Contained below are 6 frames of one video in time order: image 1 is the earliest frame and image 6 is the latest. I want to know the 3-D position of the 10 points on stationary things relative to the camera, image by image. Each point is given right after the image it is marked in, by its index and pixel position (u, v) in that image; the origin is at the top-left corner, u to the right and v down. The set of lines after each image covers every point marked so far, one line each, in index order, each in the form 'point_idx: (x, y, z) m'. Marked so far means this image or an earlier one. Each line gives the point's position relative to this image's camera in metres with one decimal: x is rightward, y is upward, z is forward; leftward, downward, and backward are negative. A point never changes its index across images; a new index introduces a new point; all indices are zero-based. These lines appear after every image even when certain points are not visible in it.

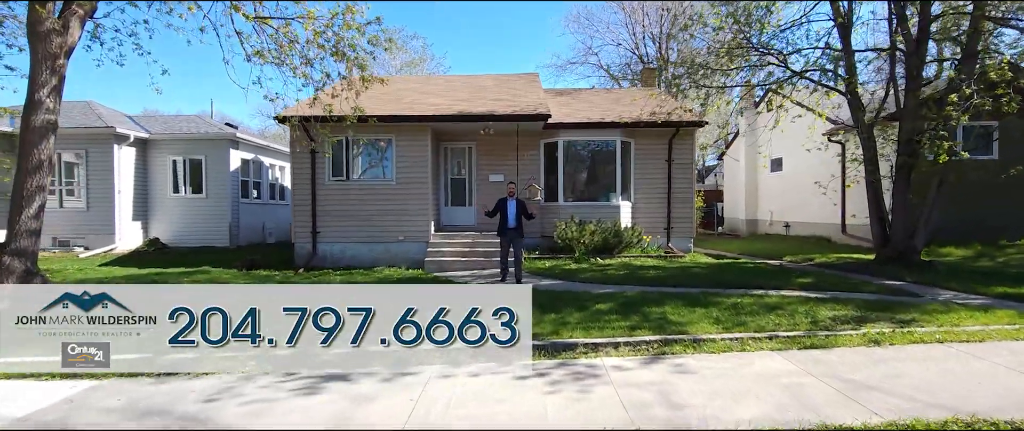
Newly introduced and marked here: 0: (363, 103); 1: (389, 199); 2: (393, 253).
0: (-3.5, +2.7, +13.2) m
1: (-2.8, +0.4, +12.5) m
2: (-2.7, -0.9, +12.5) m
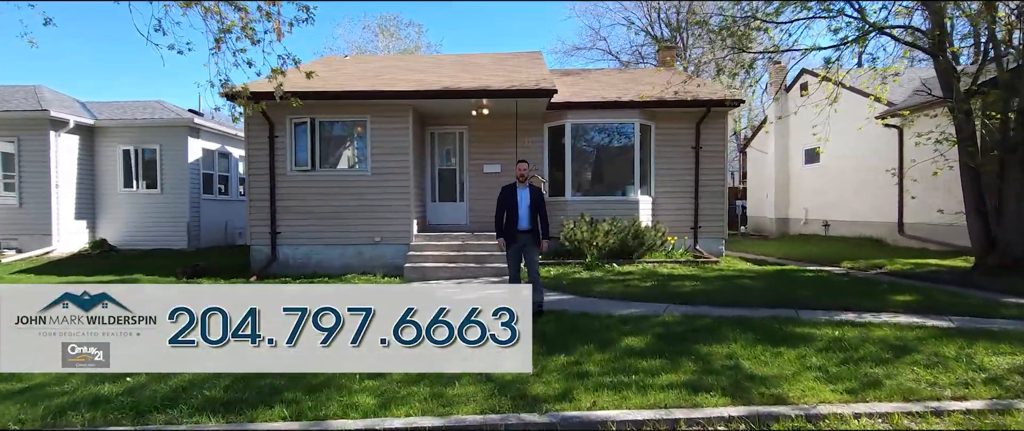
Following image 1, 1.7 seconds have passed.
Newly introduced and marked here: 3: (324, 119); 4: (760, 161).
0: (-3.6, +2.7, +11.2) m
1: (-2.8, +0.4, +10.4) m
2: (-2.7, -0.8, +10.5) m
3: (-3.5, +1.8, +10.5) m
4: (+8.0, +1.7, +17.9) m
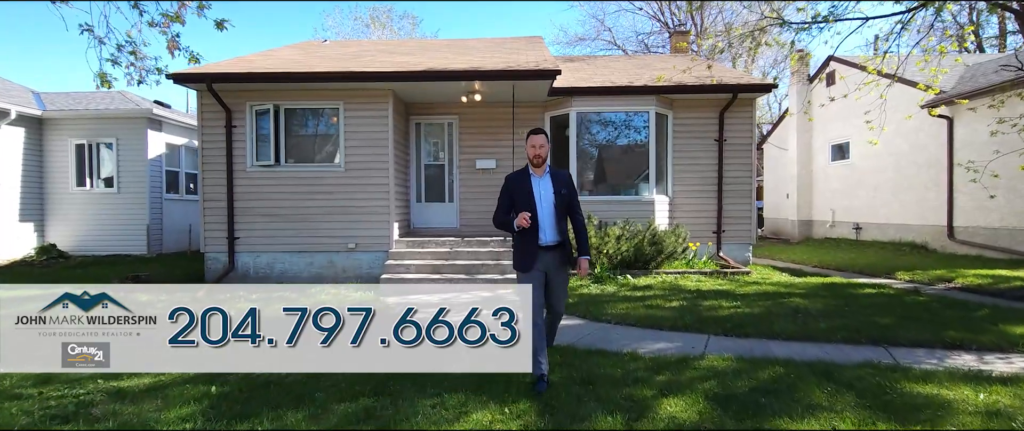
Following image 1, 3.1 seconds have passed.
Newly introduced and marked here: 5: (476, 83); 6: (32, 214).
0: (-3.6, +2.7, +9.7) m
1: (-2.9, +0.4, +9.0) m
2: (-2.8, -0.8, +9.0) m
3: (-3.6, +1.8, +9.0) m
4: (+7.9, +1.7, +16.5) m
5: (-0.6, +2.1, +8.9) m
6: (-10.6, 0.0, +12.3) m
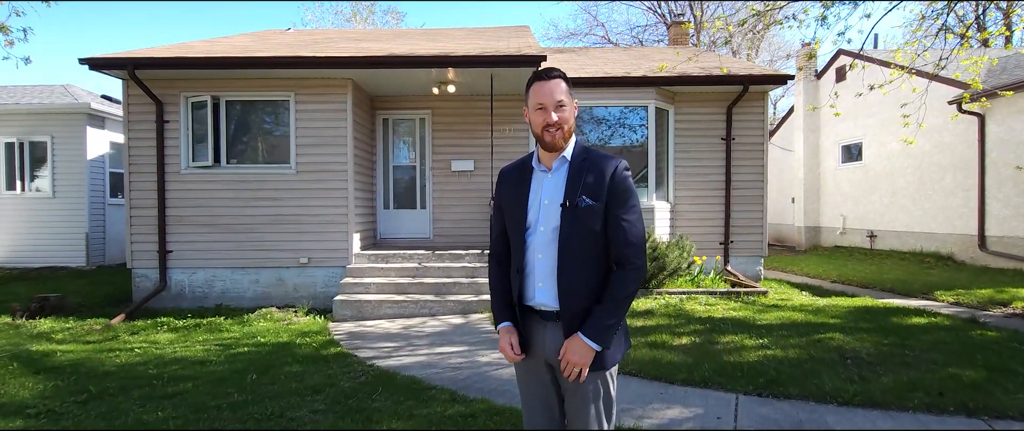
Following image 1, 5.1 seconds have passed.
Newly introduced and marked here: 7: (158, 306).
0: (-3.9, +2.6, +8.5) m
1: (-3.2, +0.3, +7.7) m
2: (-3.1, -1.0, +7.8) m
3: (-3.9, +1.7, +7.8) m
4: (+7.5, +1.5, +15.4) m
5: (-0.9, +2.0, +7.6) m
6: (-10.9, -0.1, +10.9) m
7: (-4.9, -1.3, +7.7) m
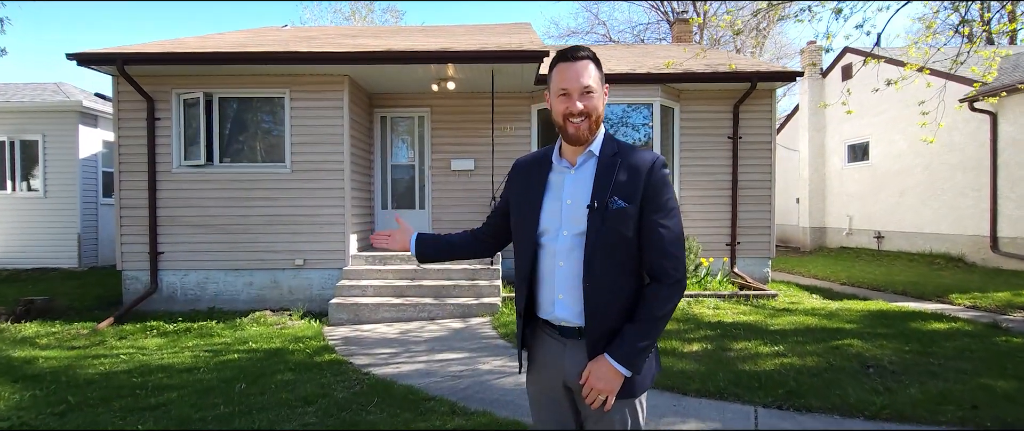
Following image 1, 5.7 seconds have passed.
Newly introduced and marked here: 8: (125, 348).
0: (-3.9, +2.6, +8.2) m
1: (-3.1, +0.2, +7.5) m
2: (-3.1, -1.0, +7.6) m
3: (-3.9, +1.7, +7.5) m
4: (+7.5, +1.5, +15.2) m
5: (-0.9, +2.0, +7.4) m
6: (-10.9, -0.1, +10.7) m
7: (-4.9, -1.3, +7.5) m
8: (-3.9, -1.3, +5.6) m
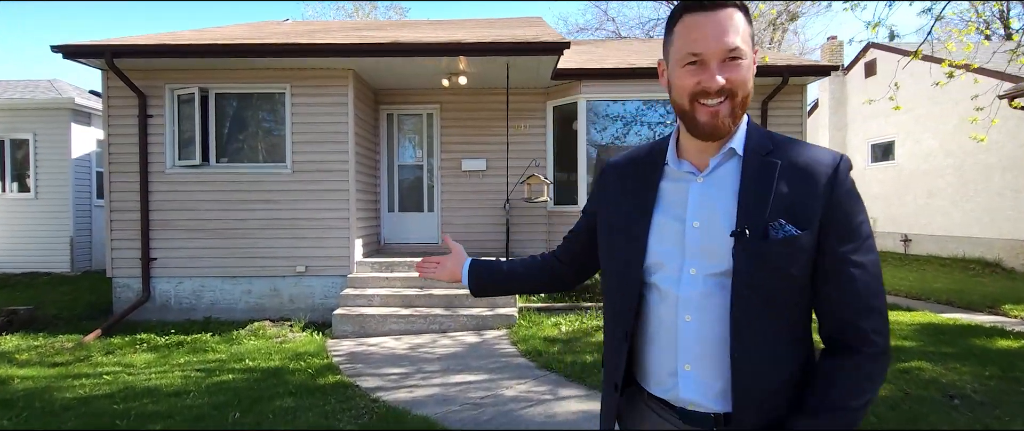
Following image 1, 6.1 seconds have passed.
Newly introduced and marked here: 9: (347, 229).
0: (-3.7, +2.5, +7.8) m
1: (-2.9, +0.2, +7.0) m
2: (-2.9, -1.0, +7.1) m
3: (-3.7, +1.6, +7.1) m
4: (+7.8, +1.5, +14.7) m
5: (-0.7, +1.9, +6.9) m
6: (-10.7, -0.1, +10.2) m
7: (-4.7, -1.3, +7.1) m
8: (-3.7, -1.4, +5.1) m
9: (-2.1, -0.2, +7.0) m
